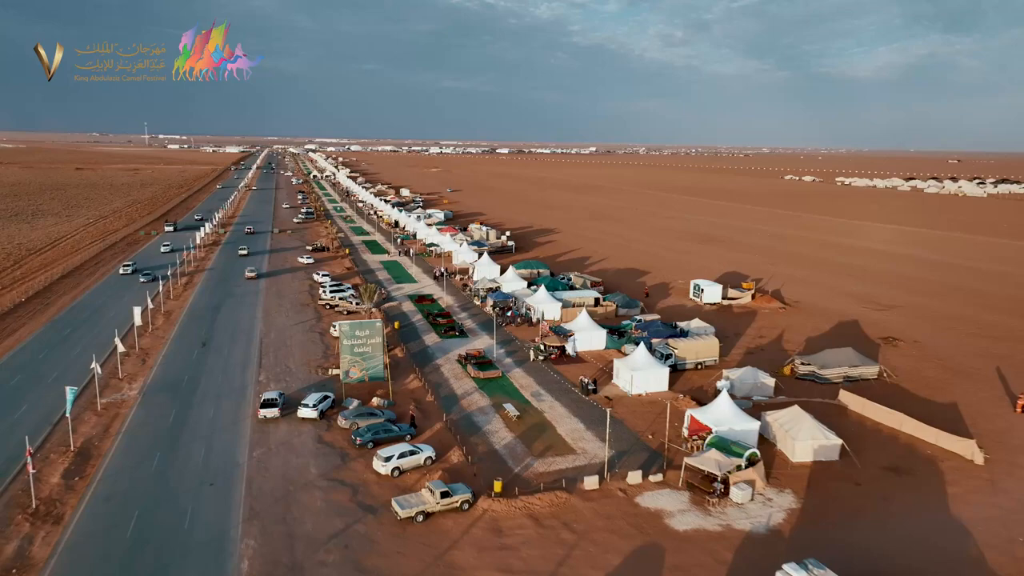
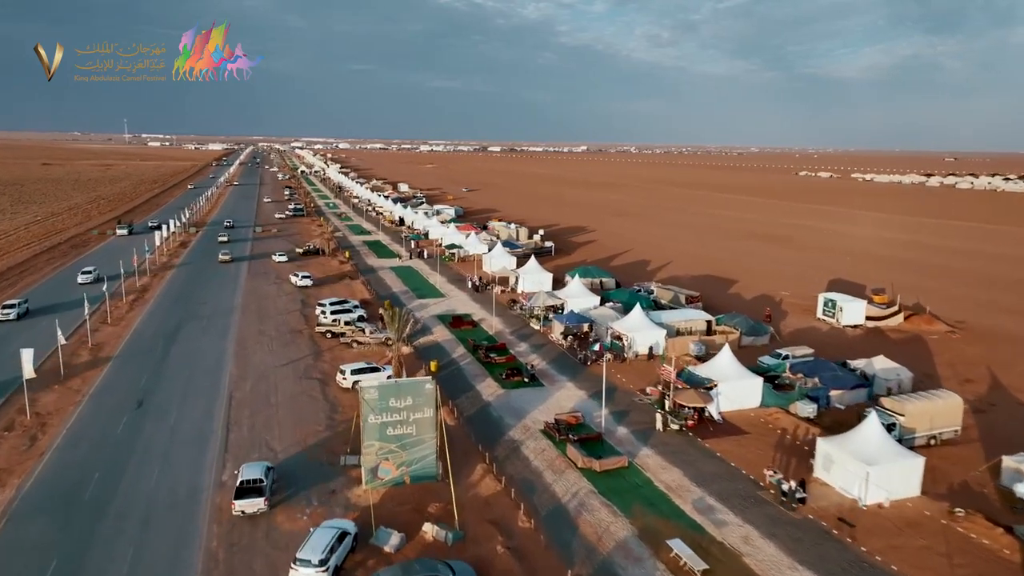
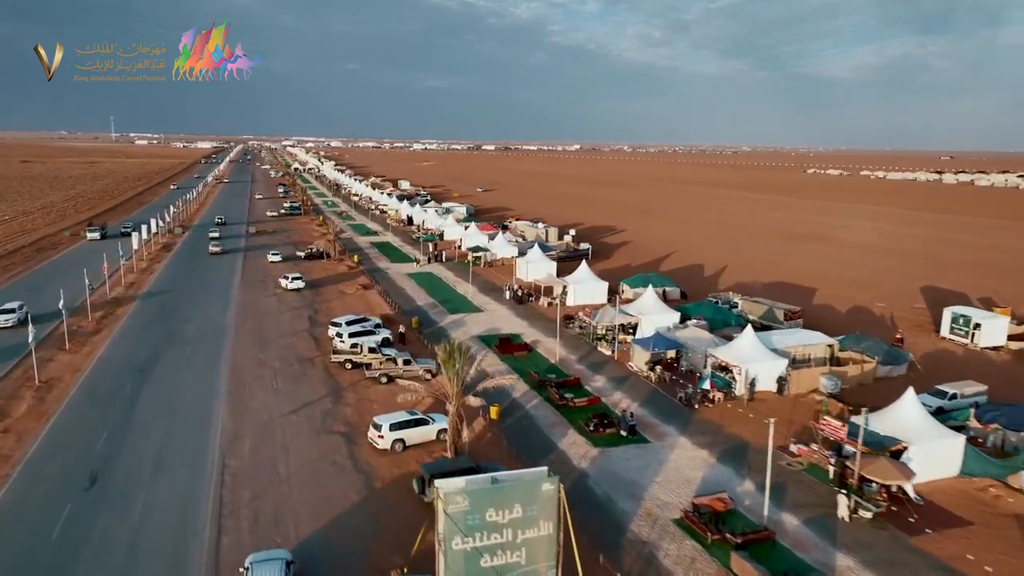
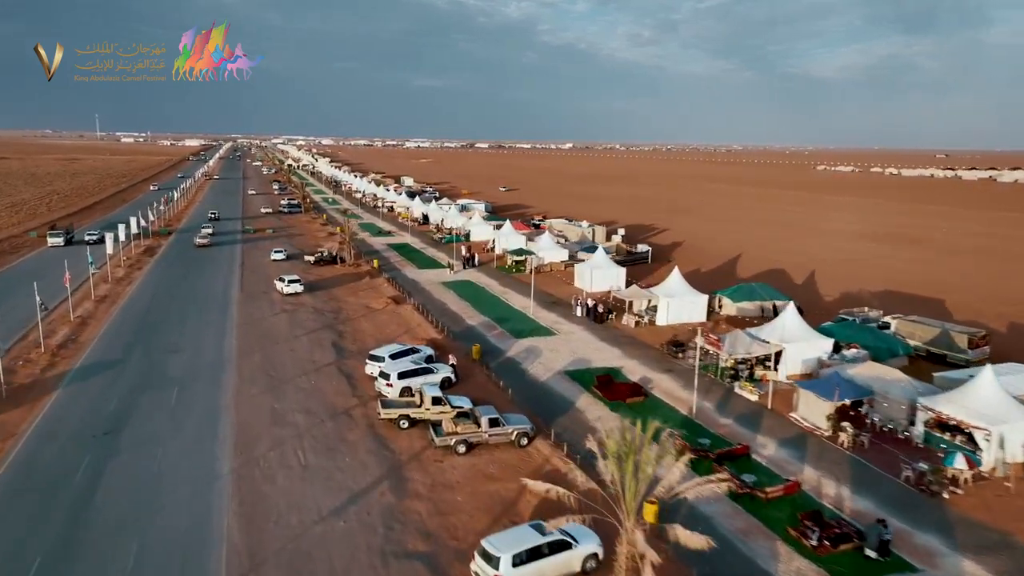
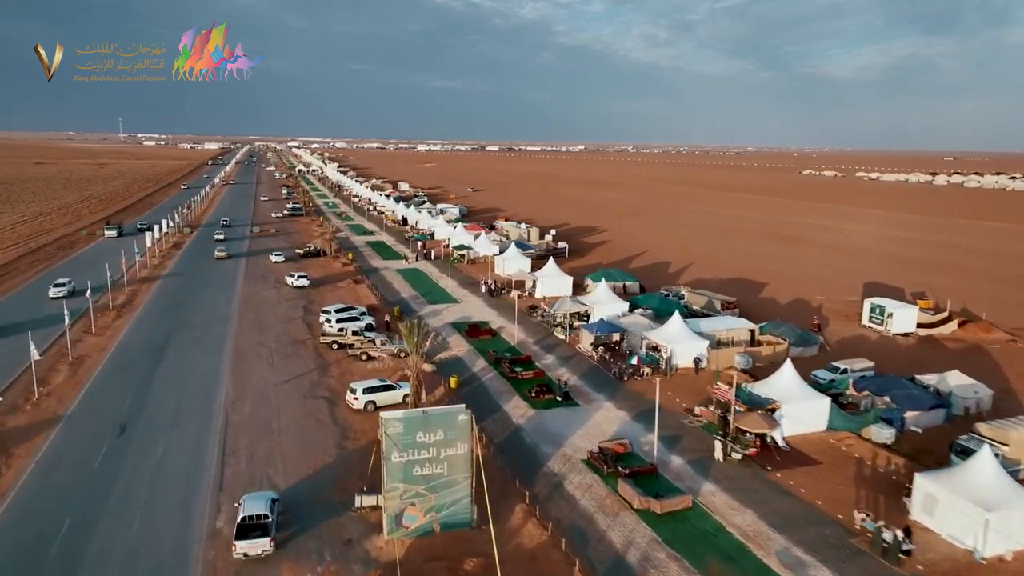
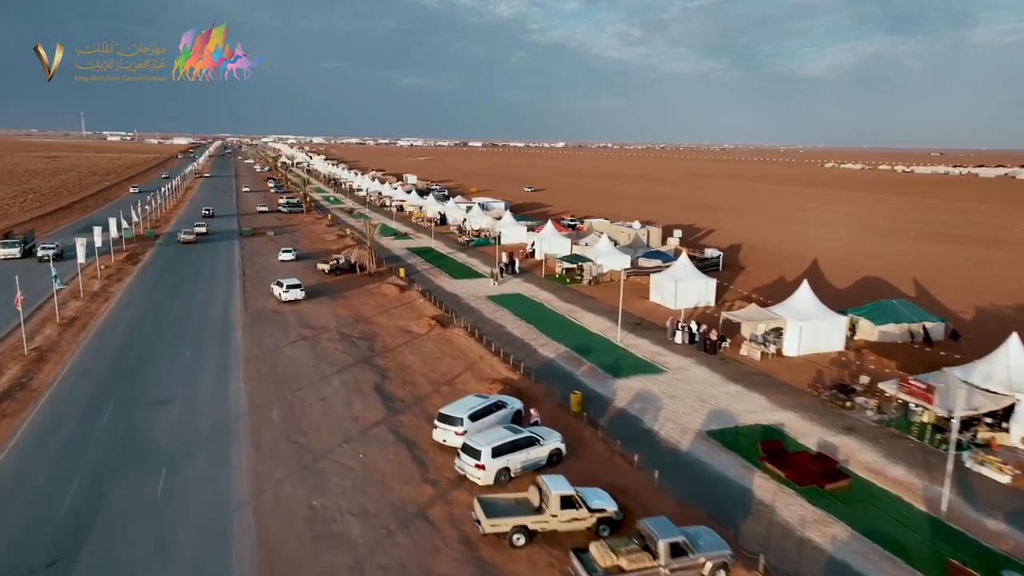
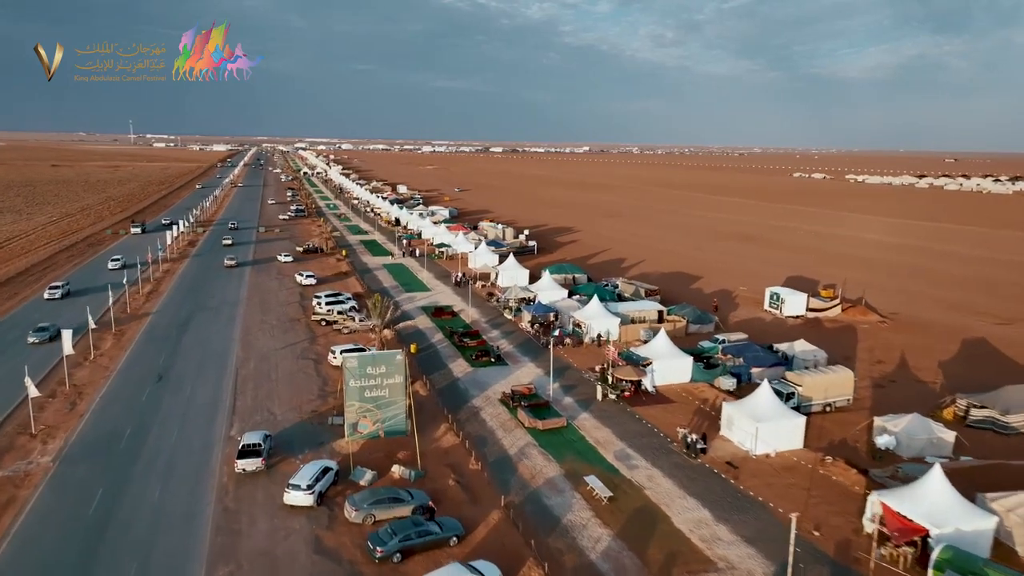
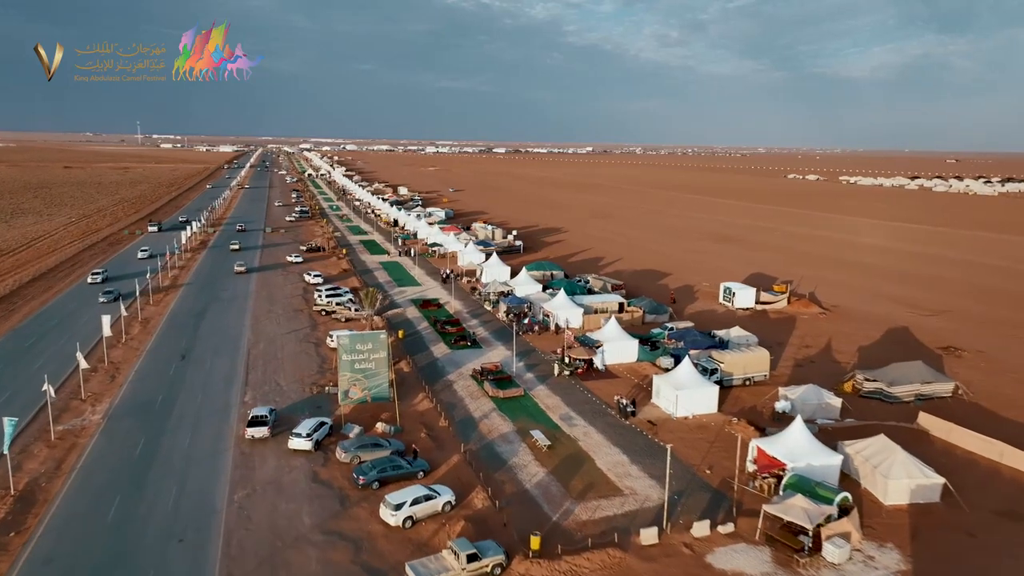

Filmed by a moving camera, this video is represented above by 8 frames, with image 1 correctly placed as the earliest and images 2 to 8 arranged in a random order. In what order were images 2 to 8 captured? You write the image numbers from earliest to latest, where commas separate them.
8, 7, 2, 5, 3, 4, 6
